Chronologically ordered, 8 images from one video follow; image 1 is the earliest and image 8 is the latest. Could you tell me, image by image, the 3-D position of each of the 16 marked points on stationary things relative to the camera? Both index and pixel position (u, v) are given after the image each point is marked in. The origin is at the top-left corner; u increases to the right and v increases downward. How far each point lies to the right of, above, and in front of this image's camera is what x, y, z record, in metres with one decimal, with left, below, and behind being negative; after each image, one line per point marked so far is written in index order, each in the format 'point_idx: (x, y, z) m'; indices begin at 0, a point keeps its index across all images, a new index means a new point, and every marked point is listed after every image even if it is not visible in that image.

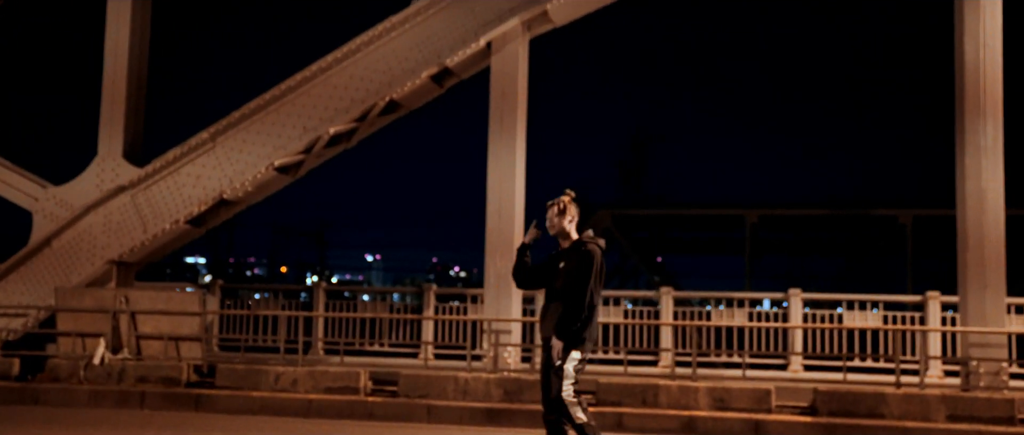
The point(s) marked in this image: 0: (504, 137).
0: (-0.1, +1.1, +13.6) m
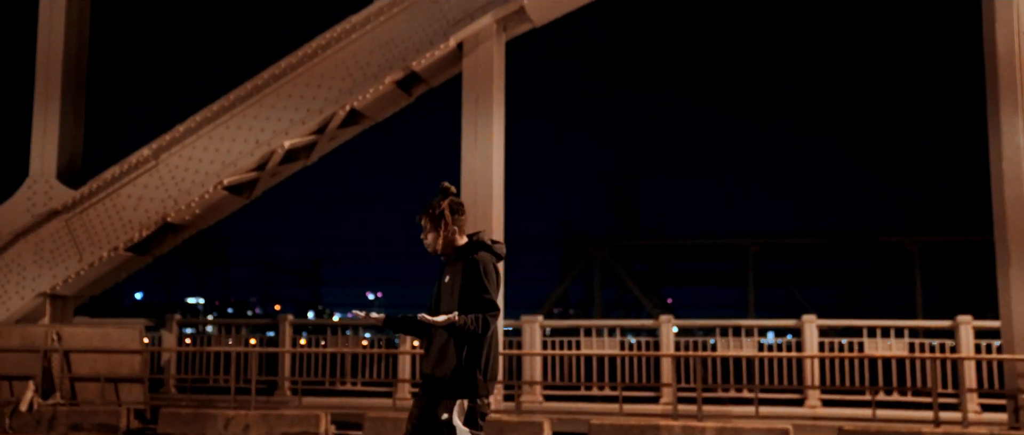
0: (-0.4, +0.9, +12.1) m
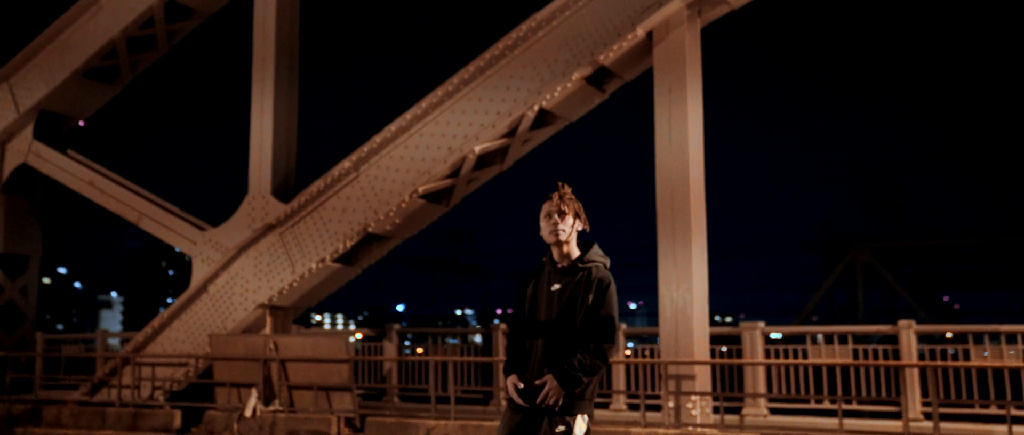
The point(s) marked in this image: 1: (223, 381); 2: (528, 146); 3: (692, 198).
0: (+1.8, +0.9, +11.3) m
1: (-3.8, -2.2, +13.1) m
2: (+0.2, +0.9, +12.7) m
3: (+2.0, +0.2, +11.2) m
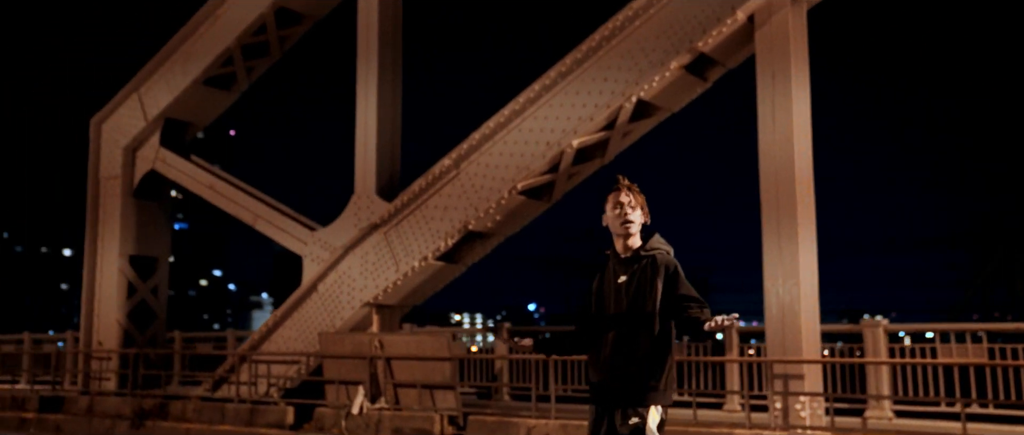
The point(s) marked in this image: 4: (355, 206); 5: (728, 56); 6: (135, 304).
0: (+2.9, +1.0, +10.8) m
1: (-2.4, -2.2, +13.3) m
2: (+1.4, +1.0, +12.3) m
3: (+3.1, +0.3, +10.6) m
4: (-2.2, +0.2, +14.1) m
5: (+2.5, +1.9, +11.6) m
6: (-6.6, -1.5, +17.4) m
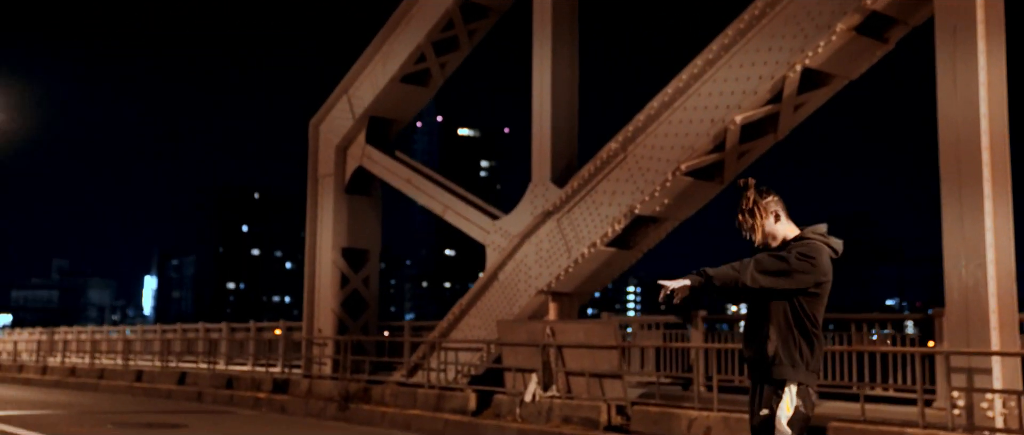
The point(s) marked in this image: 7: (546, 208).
0: (+4.3, +1.2, +9.5) m
1: (-0.1, -2.0, +13.4) m
2: (+3.3, +1.2, +11.4) m
3: (+4.4, +0.6, +9.3) m
4: (+0.3, +0.3, +14.0) m
5: (+4.2, +2.1, +10.4) m
6: (-3.0, -1.4, +18.5) m
7: (+0.5, +0.1, +13.5) m
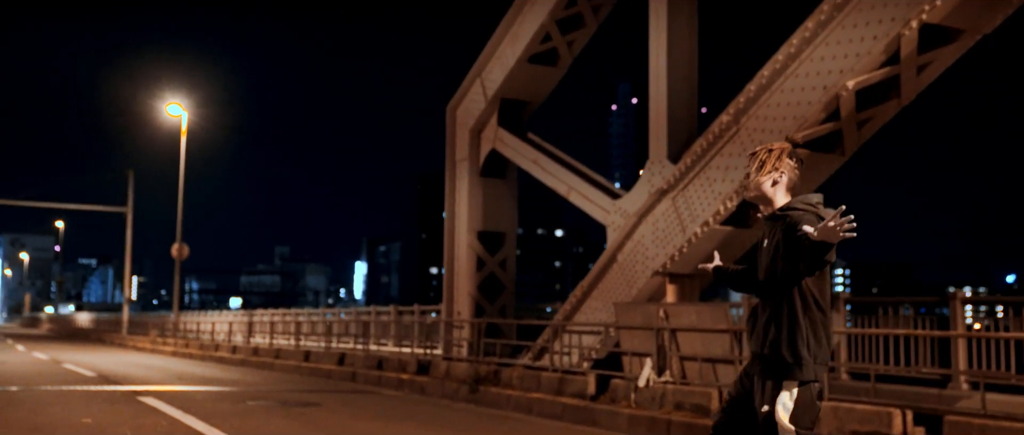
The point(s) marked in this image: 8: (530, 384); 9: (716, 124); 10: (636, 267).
0: (+4.9, +1.5, +8.3) m
1: (+1.4, -1.7, +13.0) m
2: (+4.3, +1.5, +10.3) m
3: (+5.0, +0.8, +8.0) m
4: (+1.9, +0.6, +13.5) m
5: (+4.9, +2.4, +9.2) m
6: (-0.5, -1.1, +18.5) m
7: (+1.9, +0.4, +12.9) m
8: (+0.3, -2.5, +15.1) m
9: (+2.5, +1.1, +12.0) m
10: (+1.7, -0.7, +13.6) m
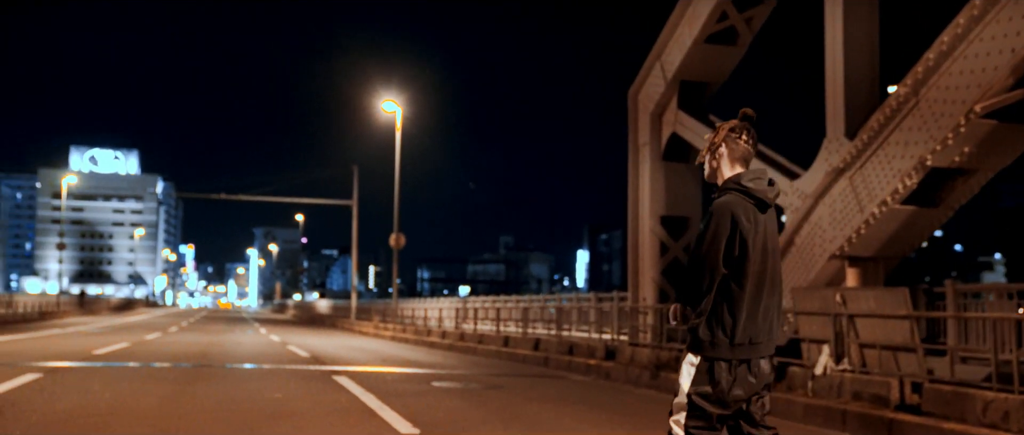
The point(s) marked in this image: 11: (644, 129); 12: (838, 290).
0: (+5.9, +1.7, +7.1) m
1: (+3.6, -1.5, +12.5) m
2: (+5.8, +1.8, +9.2) m
3: (+6.0, +1.1, +6.8) m
4: (+4.1, +0.9, +12.9) m
5: (+6.1, +2.7, +8.0) m
6: (+2.9, -0.8, +18.3) m
7: (+4.0, +0.6, +12.3) m
8: (+2.9, -2.3, +14.8) m
9: (+4.3, +1.4, +11.2) m
10: (+4.0, -0.4, +13.0) m
11: (+2.5, +1.7, +18.6) m
12: (+4.0, -0.9, +12.1) m
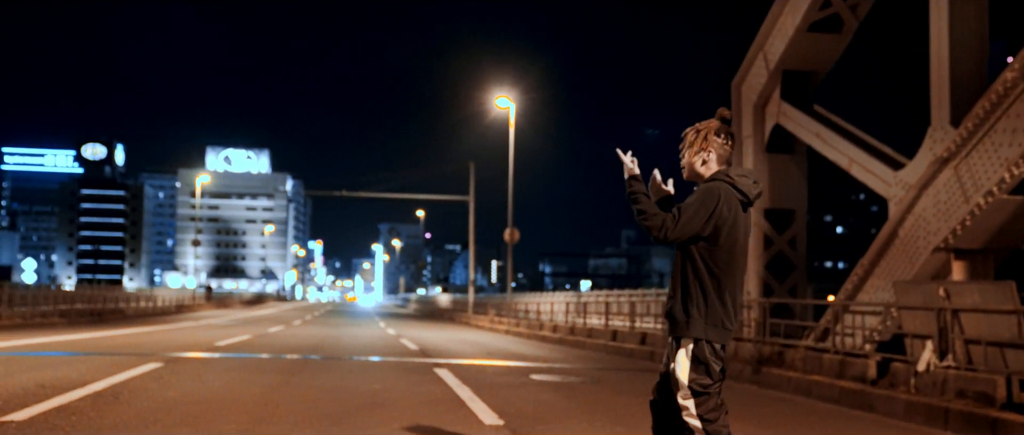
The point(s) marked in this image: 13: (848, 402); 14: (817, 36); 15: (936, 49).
0: (+6.3, +1.8, +6.4) m
1: (+4.8, -1.4, +12.1) m
2: (+6.5, +1.9, +8.6) m
3: (+6.4, +1.1, +6.2) m
4: (+5.3, +1.0, +12.4) m
5: (+6.6, +2.8, +7.3) m
6: (+4.8, -0.7, +18.0) m
7: (+5.1, +0.8, +11.9) m
8: (+4.4, -2.2, +14.5) m
9: (+5.3, +1.5, +10.7) m
10: (+5.2, -0.3, +12.6) m
11: (+4.3, +1.8, +18.3) m
12: (+5.1, -0.8, +11.7) m
13: (+4.3, -2.4, +12.8) m
14: (+5.1, +3.0, +16.4) m
15: (+5.3, +2.1, +12.4) m
